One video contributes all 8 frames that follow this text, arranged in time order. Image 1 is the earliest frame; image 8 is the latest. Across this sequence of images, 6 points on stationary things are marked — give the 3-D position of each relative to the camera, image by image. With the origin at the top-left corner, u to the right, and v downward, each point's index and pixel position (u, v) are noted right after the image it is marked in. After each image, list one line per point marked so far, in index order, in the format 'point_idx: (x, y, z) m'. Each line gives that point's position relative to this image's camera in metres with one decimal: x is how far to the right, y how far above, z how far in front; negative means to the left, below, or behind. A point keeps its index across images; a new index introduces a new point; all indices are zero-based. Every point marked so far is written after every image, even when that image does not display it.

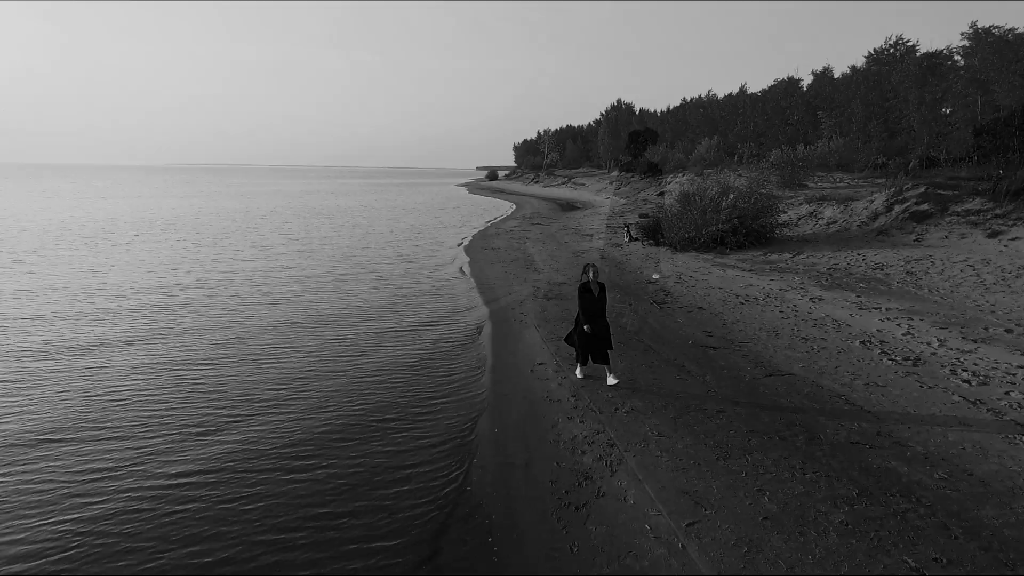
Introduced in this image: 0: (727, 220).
0: (+5.9, +1.8, +17.0) m
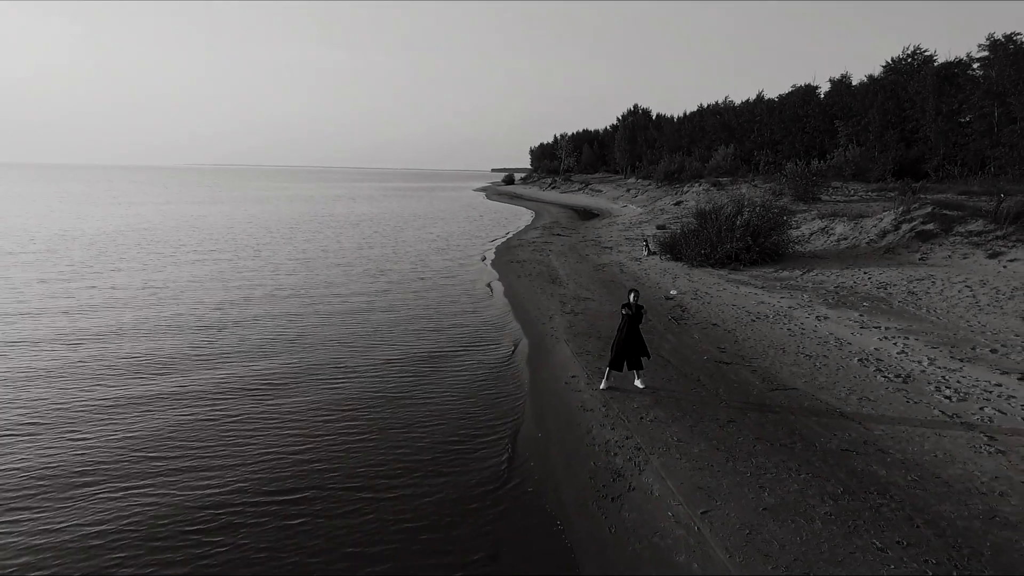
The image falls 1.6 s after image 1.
0: (+6.7, +1.5, +18.0) m
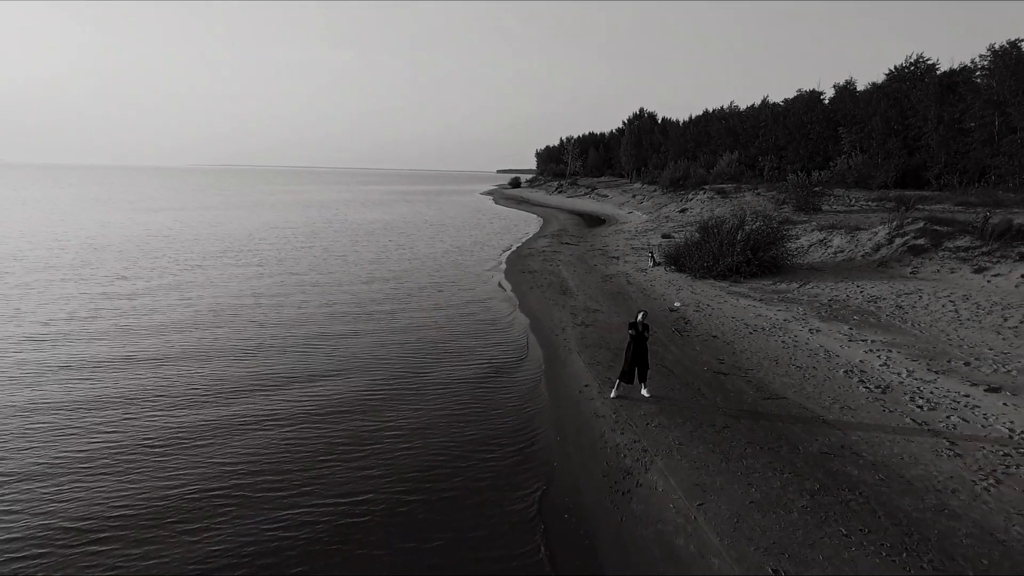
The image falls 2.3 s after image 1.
0: (+7.0, +1.1, +19.0) m
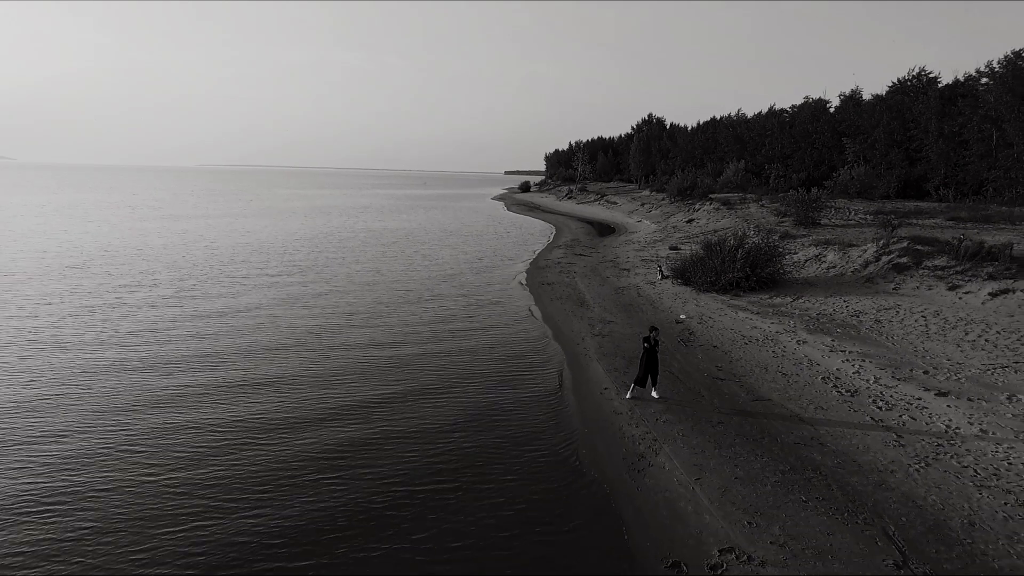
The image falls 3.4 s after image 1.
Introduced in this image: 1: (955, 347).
0: (+7.8, +0.7, +20.9) m
1: (+9.6, -1.3, +13.4) m
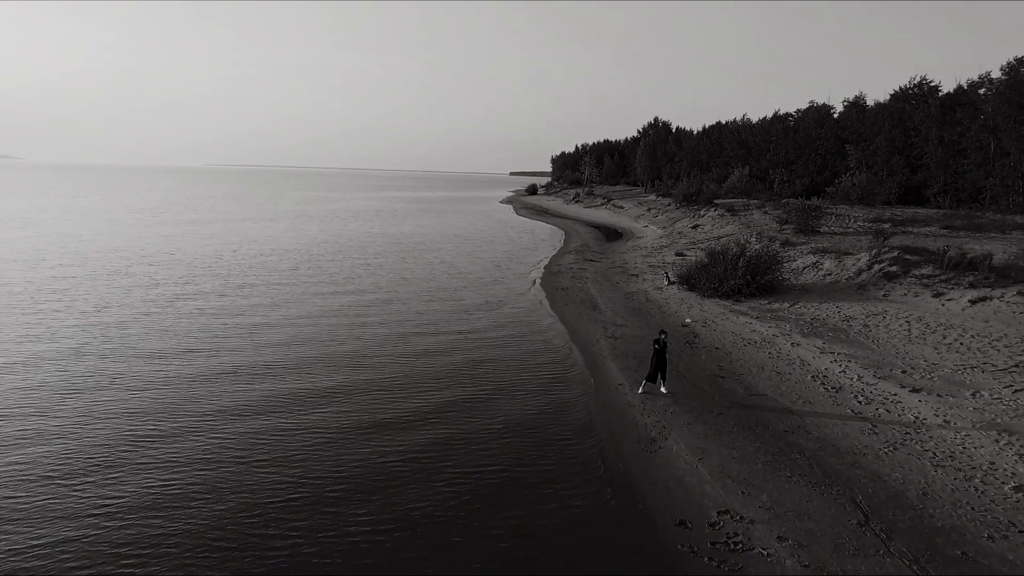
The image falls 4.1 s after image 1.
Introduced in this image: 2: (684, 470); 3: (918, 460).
0: (+8.4, +0.5, +22.5) m
1: (+10.2, -1.5, +15.0) m
2: (+2.7, -2.9, +9.8) m
3: (+6.4, -2.7, +9.7) m
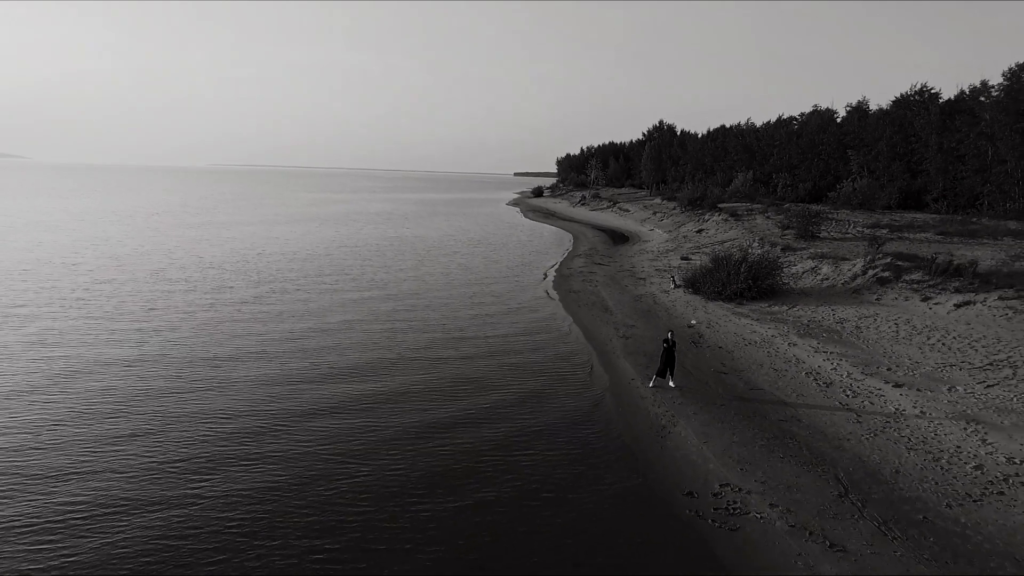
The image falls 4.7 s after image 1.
0: (+9.0, +0.3, +24.0) m
1: (+10.7, -1.6, +16.4) m
2: (+3.2, -3.0, +11.3) m
3: (+6.9, -2.8, +11.2) m
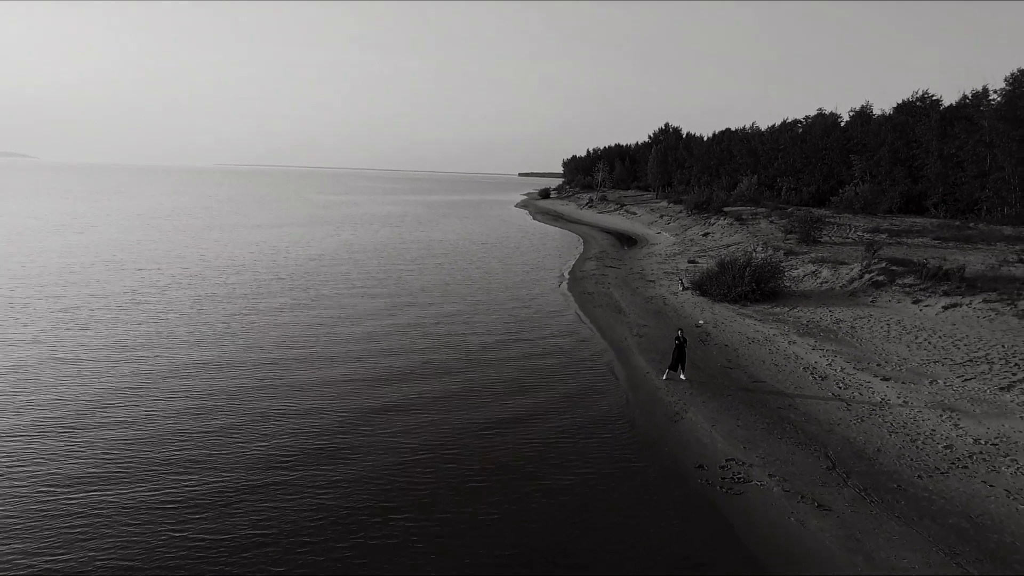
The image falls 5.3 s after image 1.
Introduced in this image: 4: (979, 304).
0: (+9.8, +0.2, +25.6) m
1: (+11.5, -1.7, +18.1) m
2: (+3.9, -3.1, +13.0) m
3: (+7.6, -2.9, +12.9) m
4: (+15.0, -0.5, +19.9) m
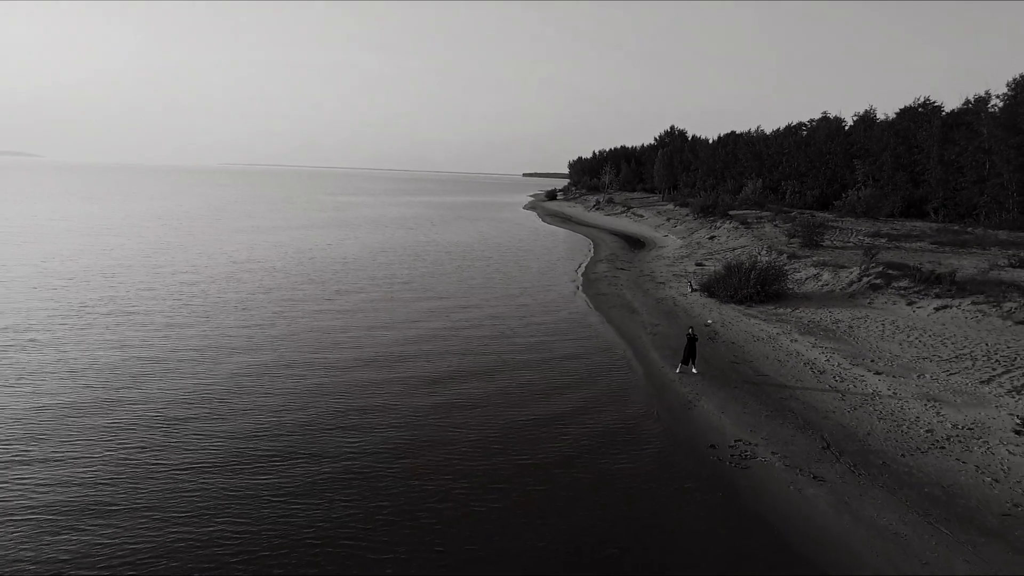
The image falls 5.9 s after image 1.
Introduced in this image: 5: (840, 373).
0: (+10.7, +0.2, +27.3) m
1: (+12.3, -1.8, +19.8) m
2: (+4.7, -3.1, +14.7) m
3: (+8.4, -3.0, +14.6) m
4: (+15.8, -0.6, +21.5) m
5: (+9.3, -2.4, +17.7) m
